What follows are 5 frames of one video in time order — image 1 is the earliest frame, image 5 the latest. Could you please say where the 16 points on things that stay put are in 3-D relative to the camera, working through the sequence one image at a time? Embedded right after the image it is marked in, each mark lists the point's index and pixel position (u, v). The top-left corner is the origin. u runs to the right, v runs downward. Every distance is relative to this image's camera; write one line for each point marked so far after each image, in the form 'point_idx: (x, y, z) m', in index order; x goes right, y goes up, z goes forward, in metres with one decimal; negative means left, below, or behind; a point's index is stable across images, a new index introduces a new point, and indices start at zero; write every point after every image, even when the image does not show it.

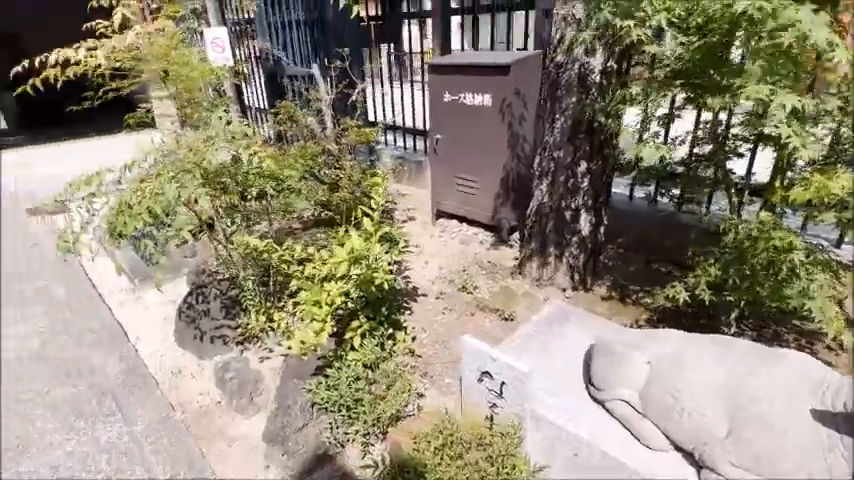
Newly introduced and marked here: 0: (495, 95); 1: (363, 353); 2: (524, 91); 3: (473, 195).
0: (+0.3, +0.7, +2.3) m
1: (-0.2, -0.4, +1.7) m
2: (+0.5, +0.7, +2.3) m
3: (+0.3, +0.3, +2.6) m
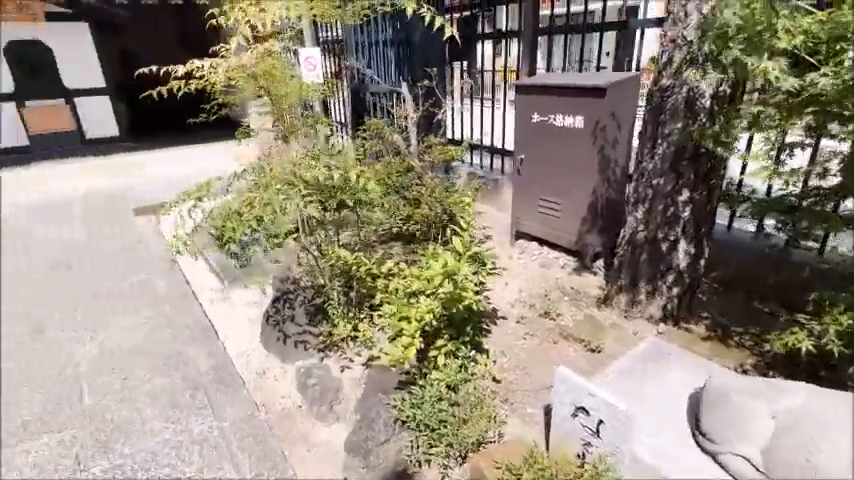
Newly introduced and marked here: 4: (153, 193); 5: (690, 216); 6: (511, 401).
0: (+0.8, +0.6, +2.3) m
1: (+0.1, -0.5, +1.7) m
2: (+0.9, +0.6, +2.2) m
3: (+0.7, +0.1, +2.6) m
4: (-3.3, +0.5, +5.5) m
5: (+1.1, +0.1, +1.9) m
6: (+0.3, -0.6, +1.7) m
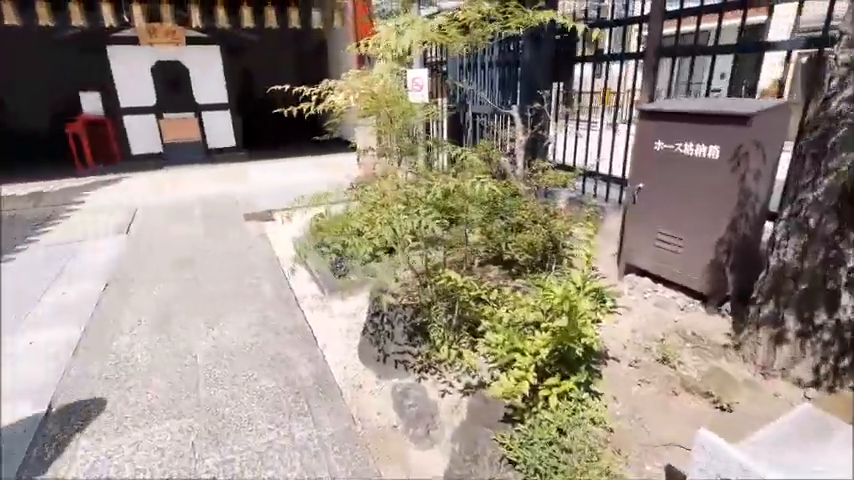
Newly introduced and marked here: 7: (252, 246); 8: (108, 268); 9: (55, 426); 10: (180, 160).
0: (+1.3, +0.4, +2.1) m
1: (+0.4, -0.6, +1.6) m
2: (+1.5, +0.4, +2.0) m
3: (+1.3, -0.1, +2.4) m
4: (-2.2, +0.5, +6.0) m
5: (+1.5, -0.1, +1.6) m
6: (+0.7, -0.7, +1.6) m
7: (-1.7, -0.1, +4.4) m
8: (-2.8, -0.2, +4.0) m
9: (-1.7, -0.9, +2.1) m
10: (-4.5, +1.4, +8.3) m
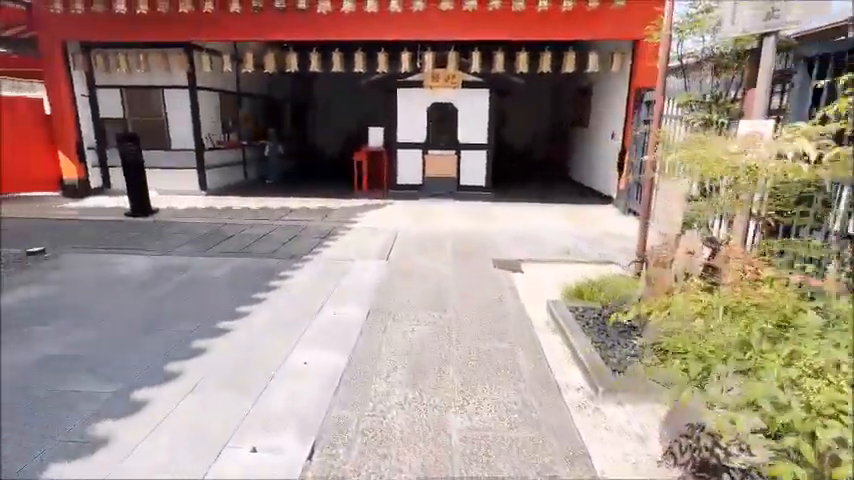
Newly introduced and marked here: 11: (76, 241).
0: (+2.4, -0.2, +0.6) m
1: (+1.3, -1.1, +0.6) m
2: (+2.5, -0.3, +0.5) m
3: (+2.4, -0.8, +0.9) m
4: (+1.0, -0.1, +5.7) m
5: (+2.3, -0.7, +0.1) m
6: (+1.4, -1.2, +0.4) m
7: (+0.7, -0.5, +4.1) m
8: (-0.5, -0.5, +4.2) m
9: (-0.5, -1.0, +2.0) m
10: (+0.1, +0.9, +8.8) m
11: (-4.5, 0.0, +5.8) m
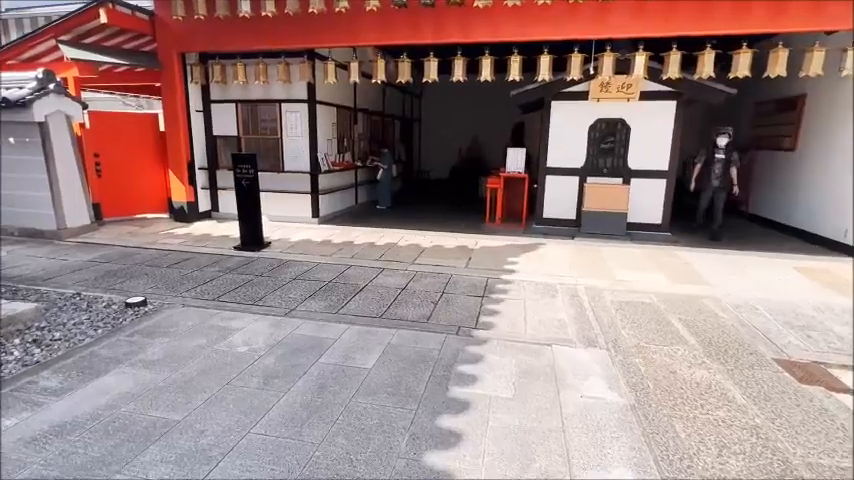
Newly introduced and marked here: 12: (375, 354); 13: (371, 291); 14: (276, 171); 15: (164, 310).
0: (+3.5, -0.8, -1.5) m
1: (+2.3, -1.5, -1.4) m
2: (+3.6, -0.8, -1.7) m
3: (+3.5, -1.3, -1.3) m
4: (+2.9, -0.8, +3.7) m
5: (+3.3, -1.2, -2.0) m
6: (+2.4, -1.7, -1.6) m
7: (+2.3, -1.1, +2.2) m
8: (+1.1, -1.0, +2.5) m
9: (+0.8, -1.5, +0.2) m
10: (+2.5, +0.1, +7.0) m
11: (-2.6, -0.5, +4.7) m
12: (-0.4, -0.8, +3.3) m
13: (-0.6, -0.5, +4.6) m
14: (-2.6, +1.2, +7.7) m
15: (-2.3, -0.6, +4.0) m
